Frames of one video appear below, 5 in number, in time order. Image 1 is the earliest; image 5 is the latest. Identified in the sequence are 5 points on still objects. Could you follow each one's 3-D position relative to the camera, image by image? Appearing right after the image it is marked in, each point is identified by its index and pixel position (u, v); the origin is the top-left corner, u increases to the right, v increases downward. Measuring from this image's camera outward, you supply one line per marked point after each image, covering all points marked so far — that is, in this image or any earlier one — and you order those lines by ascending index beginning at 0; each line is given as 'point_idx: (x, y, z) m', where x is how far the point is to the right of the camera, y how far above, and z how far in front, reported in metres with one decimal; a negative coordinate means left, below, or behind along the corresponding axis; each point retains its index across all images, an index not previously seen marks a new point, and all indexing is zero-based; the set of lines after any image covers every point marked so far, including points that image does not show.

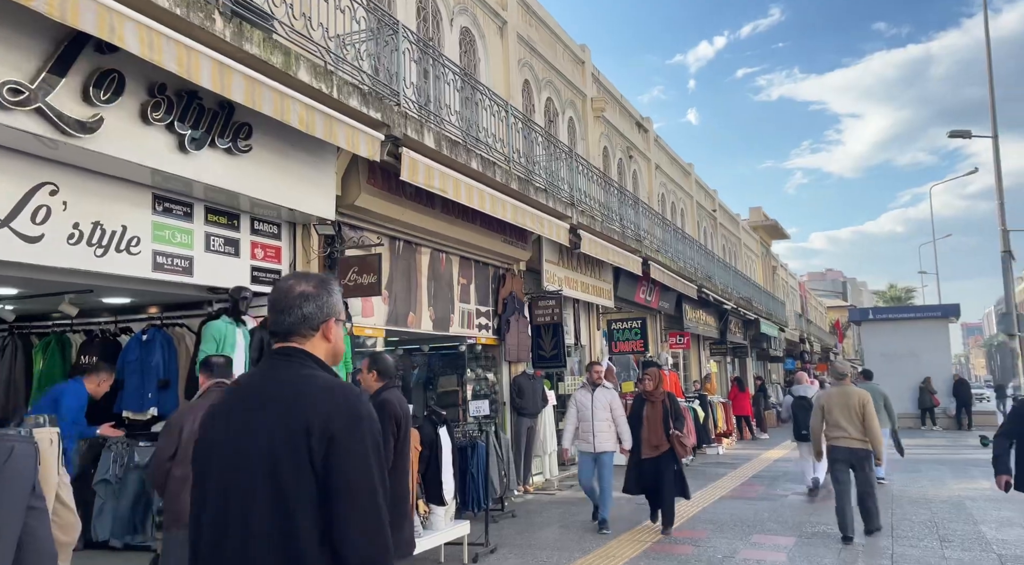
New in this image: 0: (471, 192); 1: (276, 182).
0: (-0.4, +1.0, +7.9) m
1: (-2.0, +0.8, +6.1) m
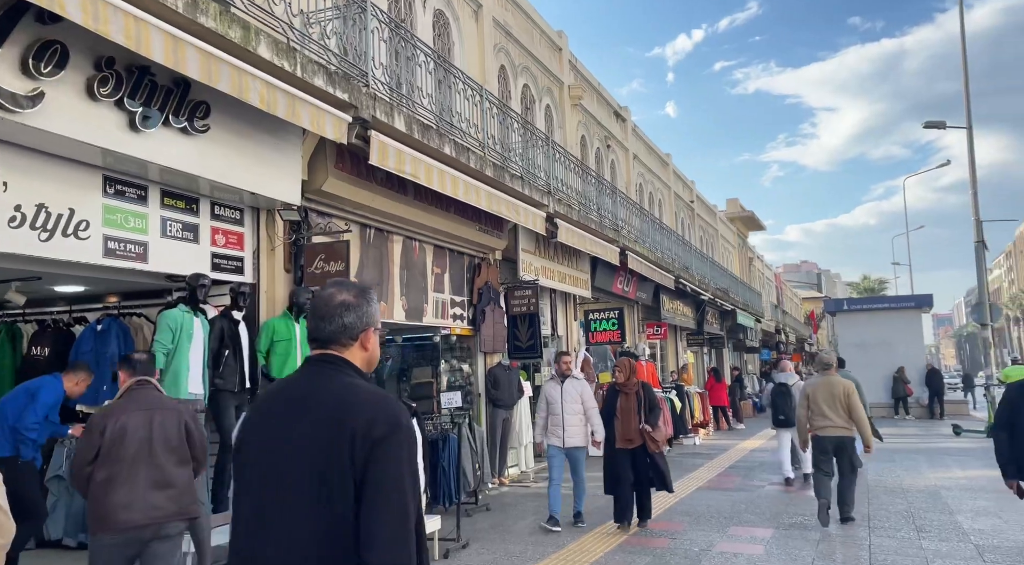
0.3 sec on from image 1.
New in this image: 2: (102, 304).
0: (-0.7, +1.1, +7.6) m
1: (-2.2, +0.9, +5.8) m
2: (-3.7, -0.2, +6.6) m
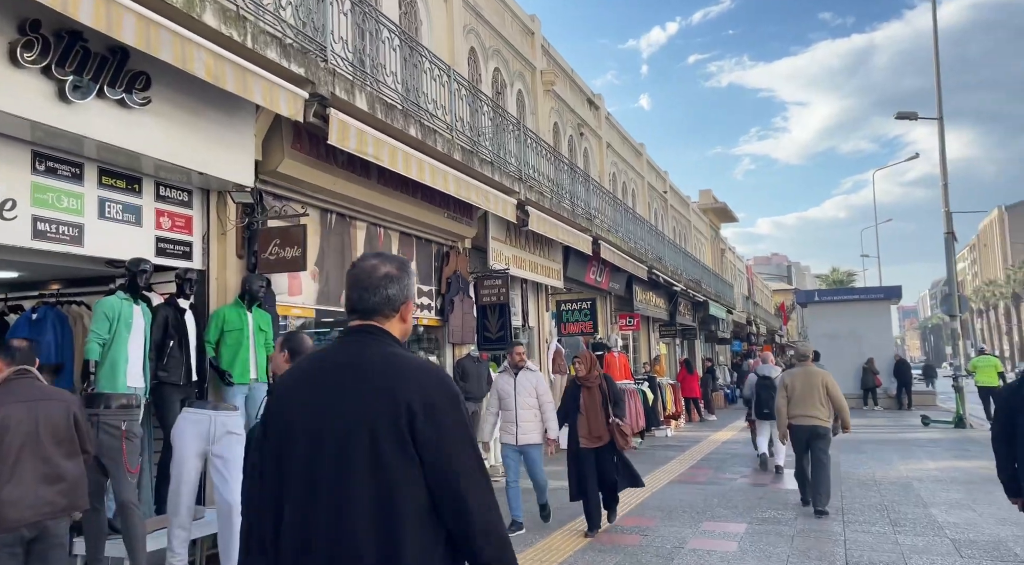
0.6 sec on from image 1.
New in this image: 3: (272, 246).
0: (-1.0, +1.2, +7.3) m
1: (-2.4, +1.0, +5.4) m
2: (-4.0, -0.1, +6.2) m
3: (-2.0, +0.3, +6.2) m
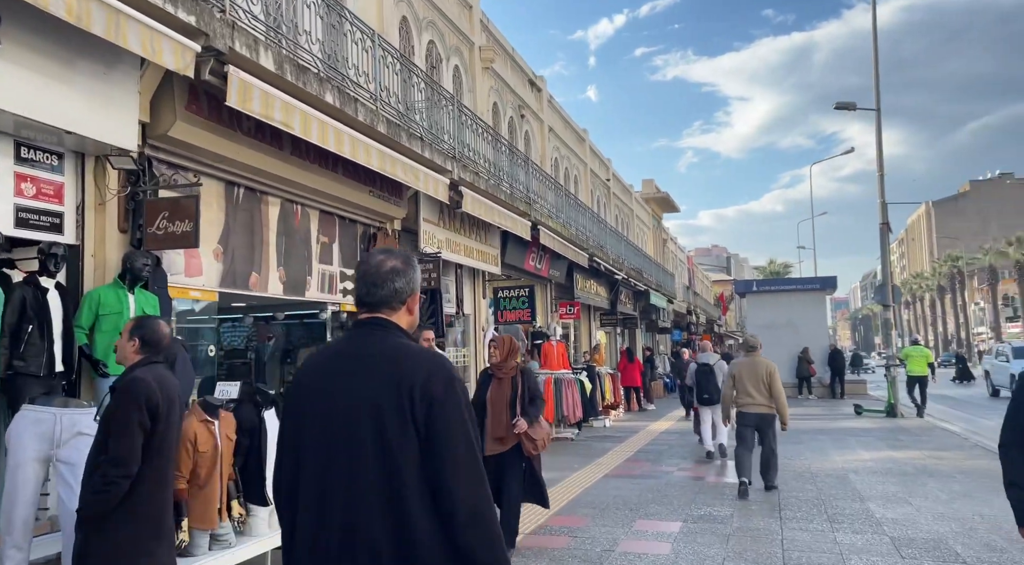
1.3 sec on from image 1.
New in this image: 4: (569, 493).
0: (-1.7, +1.4, +6.6) m
1: (-3.0, +1.2, +4.7) m
2: (-4.6, +0.1, +5.3) m
3: (-2.6, +0.5, +5.5) m
4: (+0.6, -2.3, +8.0) m
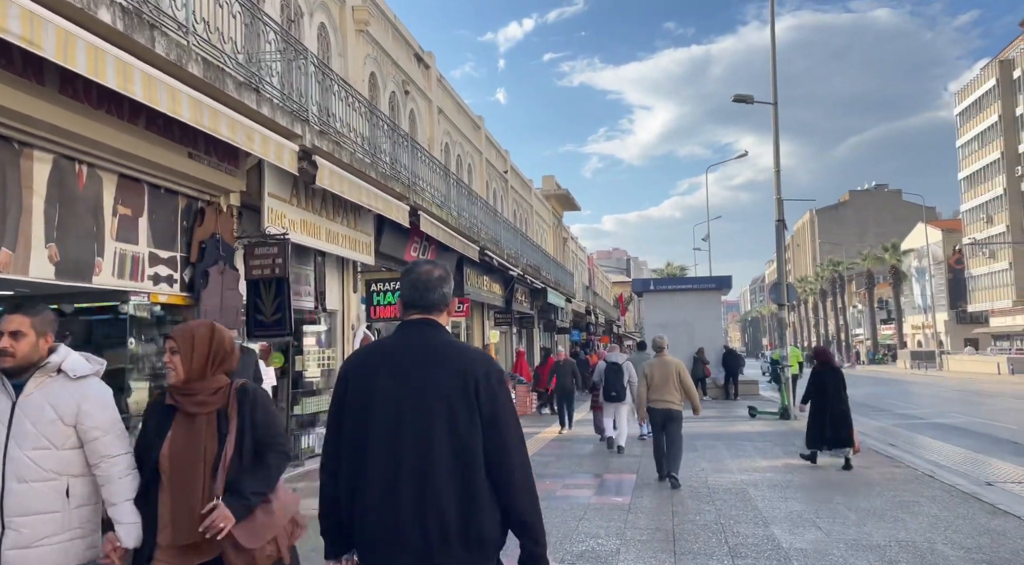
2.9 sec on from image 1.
0: (-2.8, +1.5, +5.0) m
1: (-3.8, +1.4, +2.9) m
2: (-5.5, +0.3, +3.3) m
3: (-3.6, +0.6, +3.7) m
4: (-0.7, -2.2, +6.7) m
